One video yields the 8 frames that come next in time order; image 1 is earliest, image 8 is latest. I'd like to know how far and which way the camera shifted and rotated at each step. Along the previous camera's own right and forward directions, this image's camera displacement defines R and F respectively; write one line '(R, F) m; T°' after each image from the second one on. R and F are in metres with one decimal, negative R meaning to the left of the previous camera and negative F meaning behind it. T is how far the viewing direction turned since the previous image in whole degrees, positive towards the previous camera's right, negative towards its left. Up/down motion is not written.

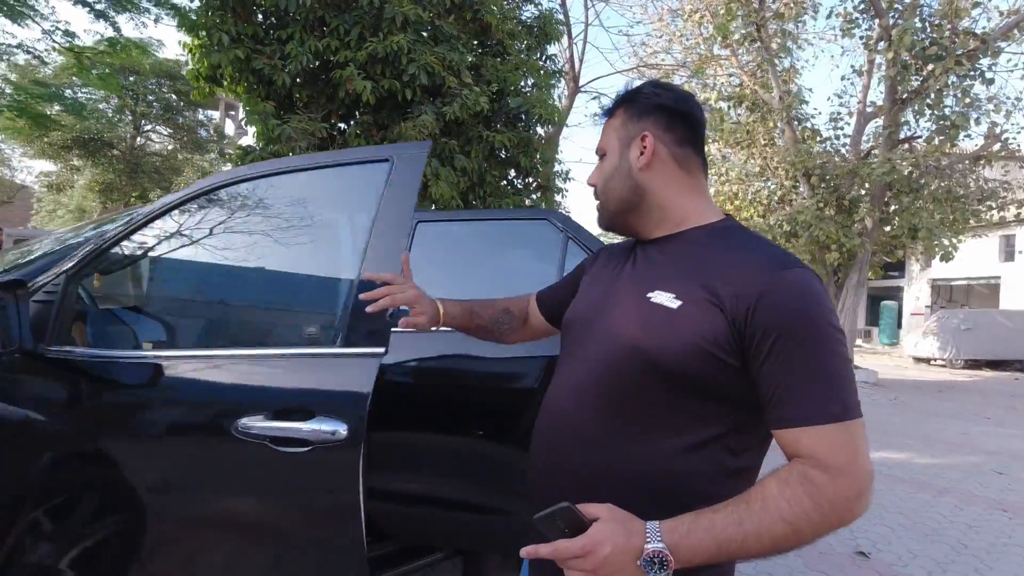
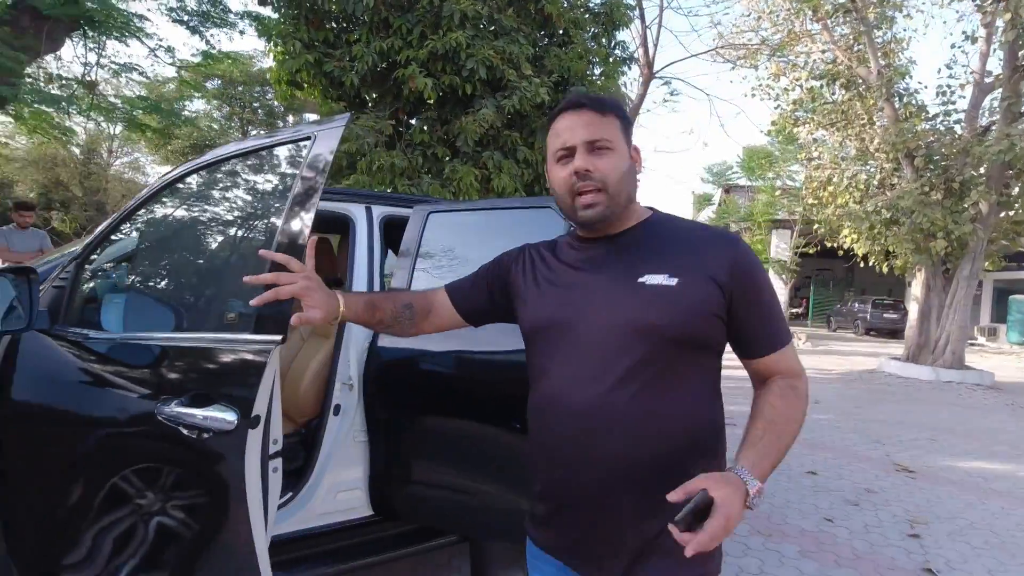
(+0.4, 0.0) m; -9°
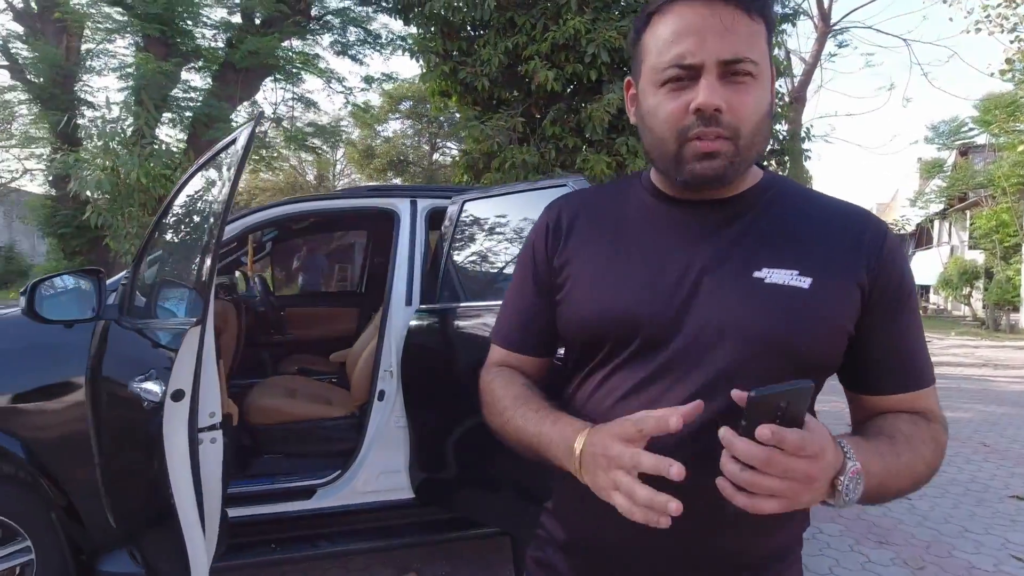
(+0.7, +0.2) m; -19°
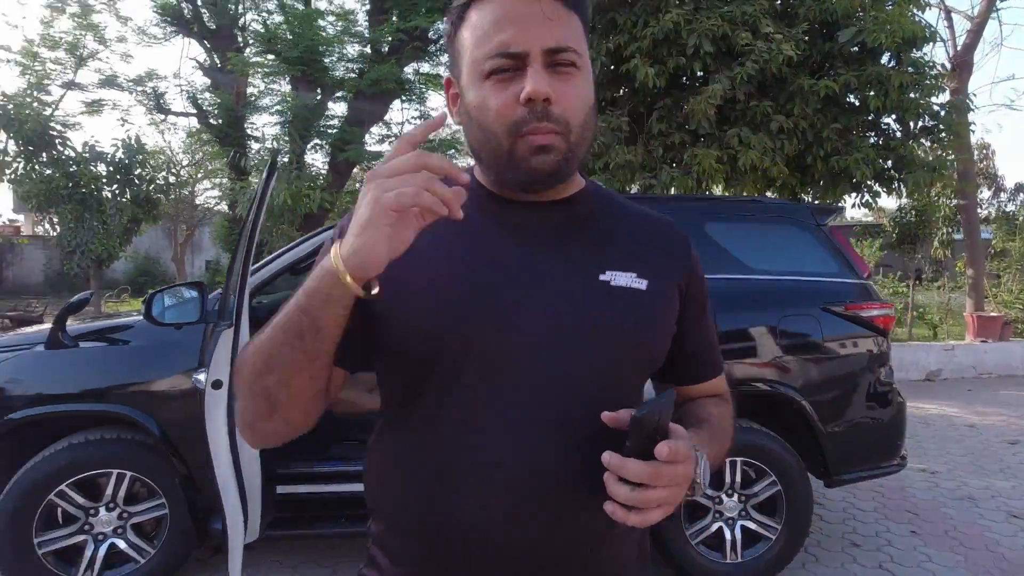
(+0.5, -0.1) m; -15°
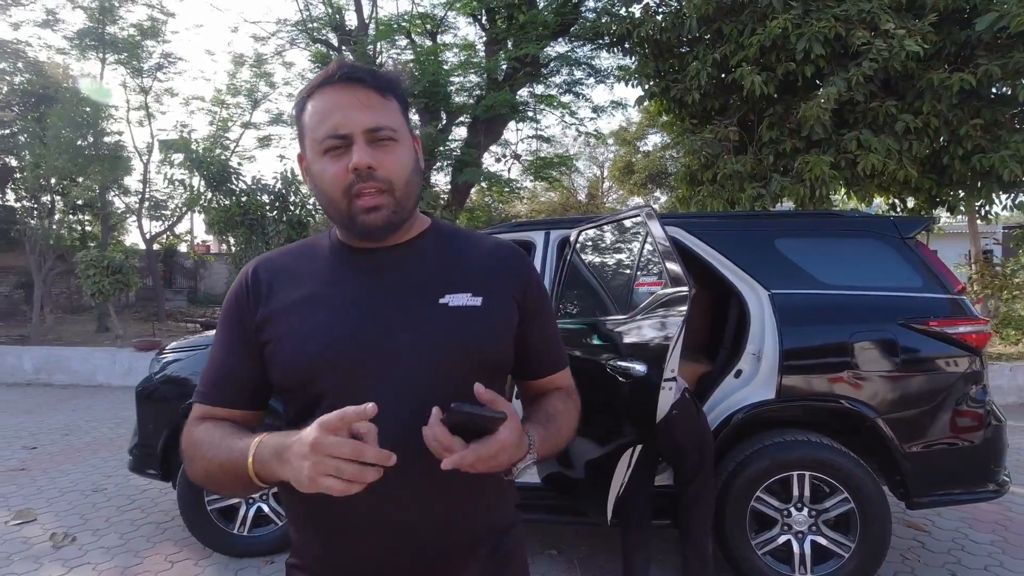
(+0.4, -0.3) m; -13°
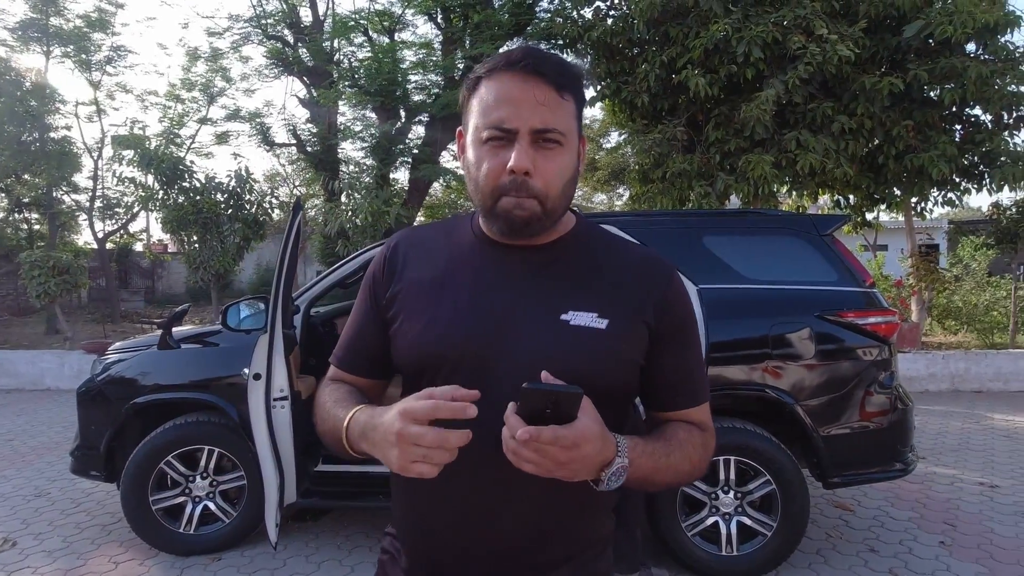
(+0.2, -0.1) m; +3°
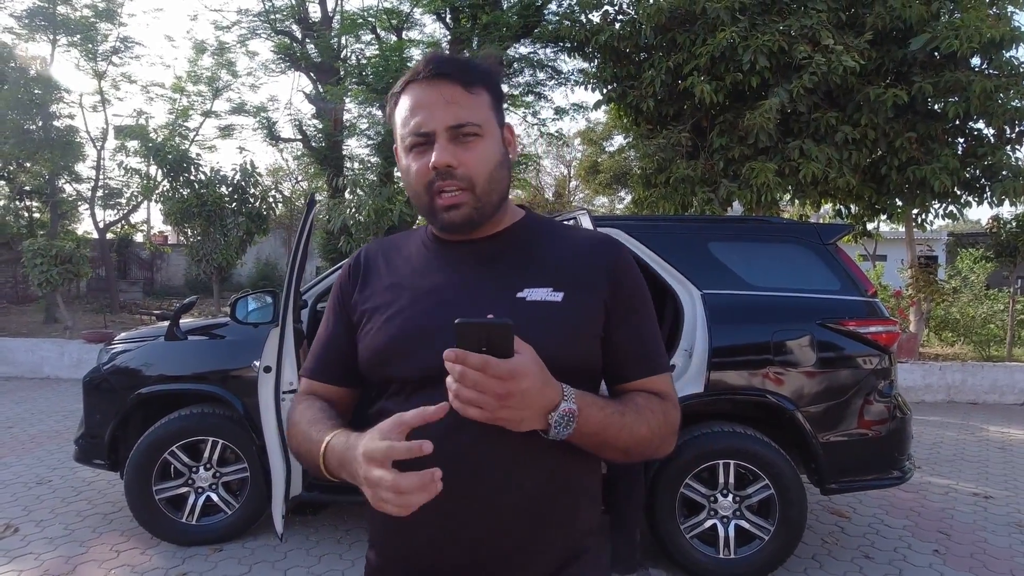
(0.0, 0.0) m; 0°
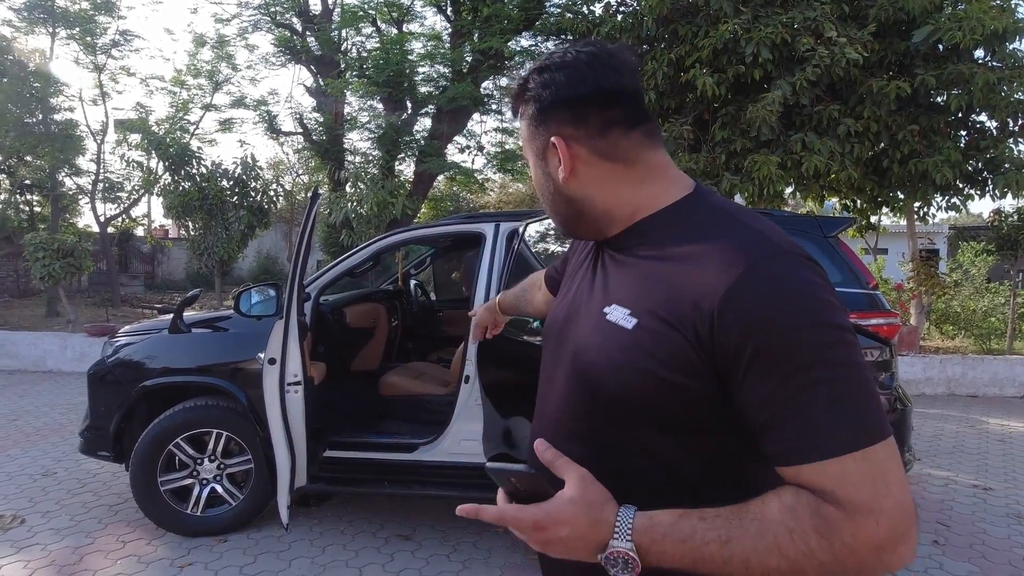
(0.0, 0.0) m; 0°
